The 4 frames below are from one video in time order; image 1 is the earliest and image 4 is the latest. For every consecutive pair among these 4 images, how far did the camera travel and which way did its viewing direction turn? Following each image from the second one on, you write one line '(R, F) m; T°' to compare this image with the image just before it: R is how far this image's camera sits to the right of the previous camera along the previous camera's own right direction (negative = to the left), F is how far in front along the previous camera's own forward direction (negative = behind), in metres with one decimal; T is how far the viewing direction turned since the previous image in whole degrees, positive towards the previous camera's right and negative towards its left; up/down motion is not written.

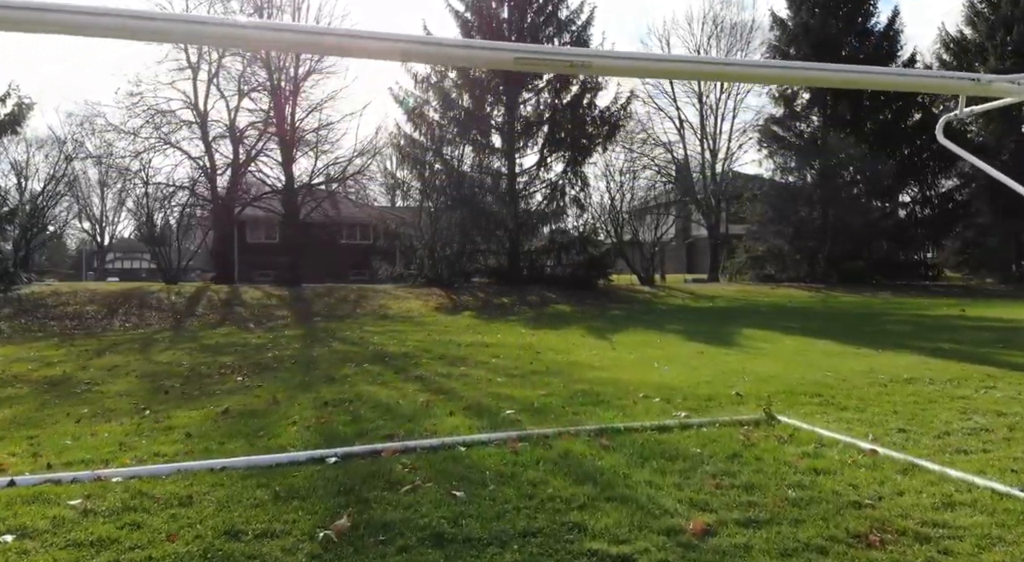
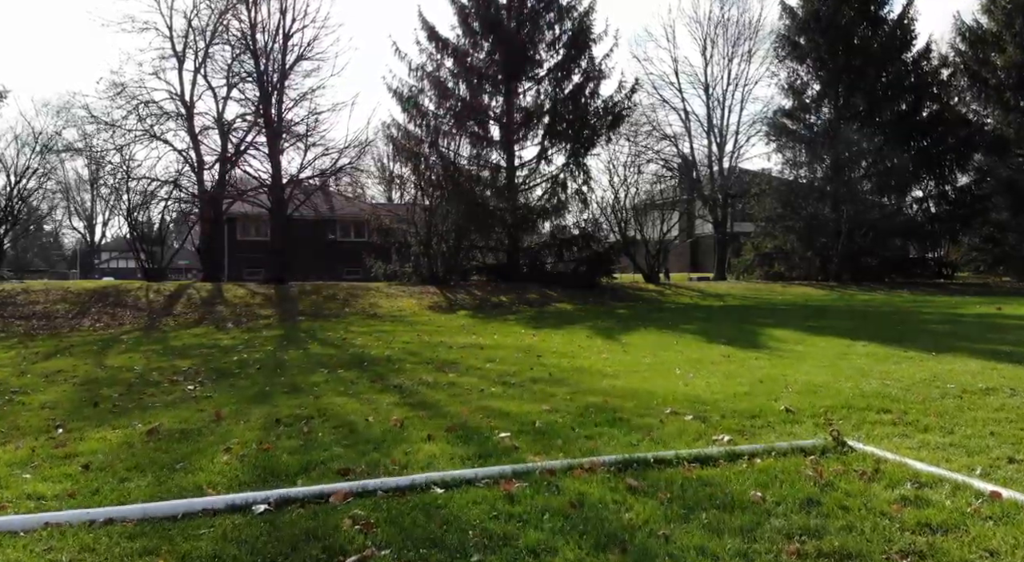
(0.0, +1.4) m; 0°
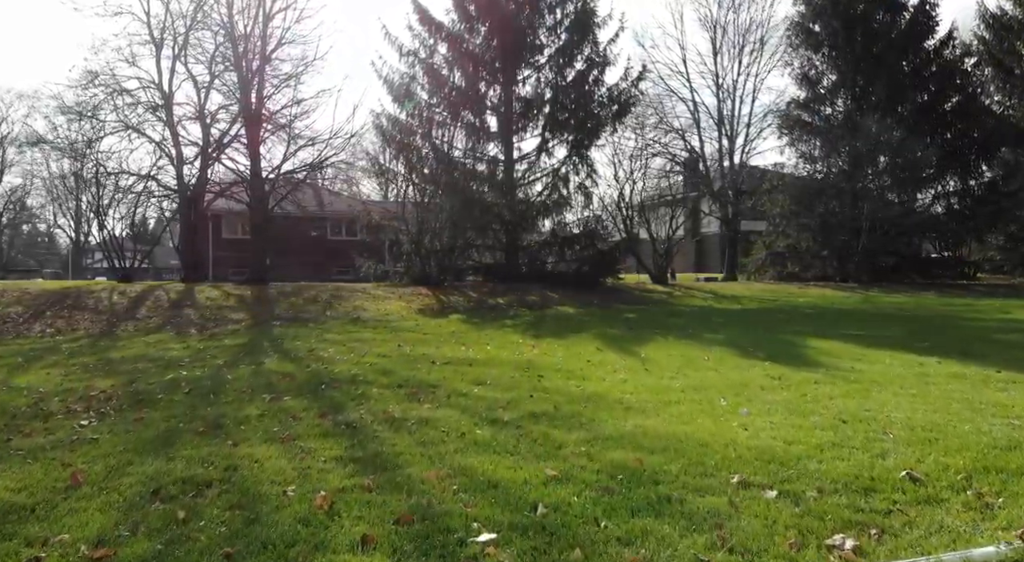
(+0.1, +1.9) m; 0°
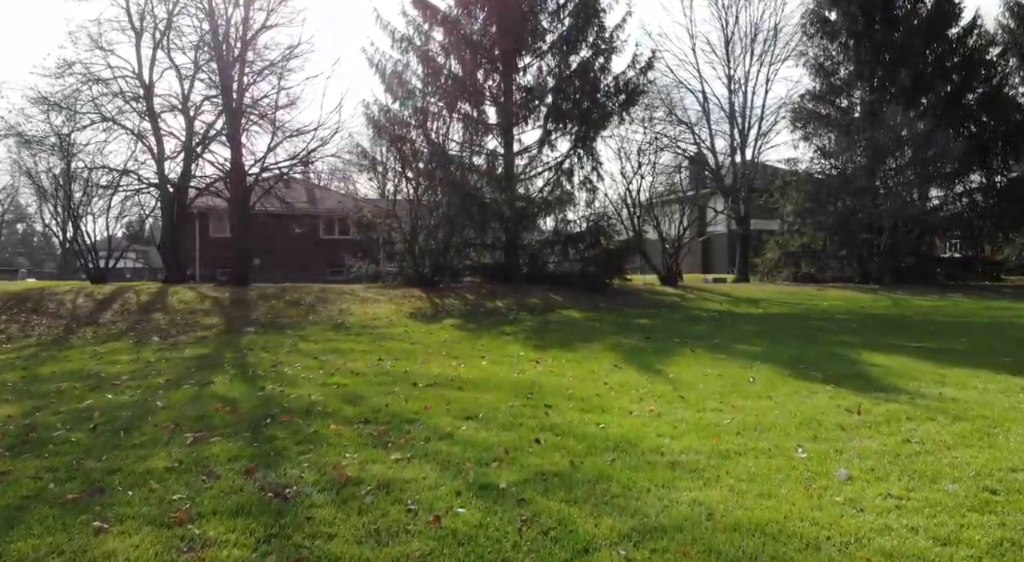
(0.0, +1.7) m; 0°
